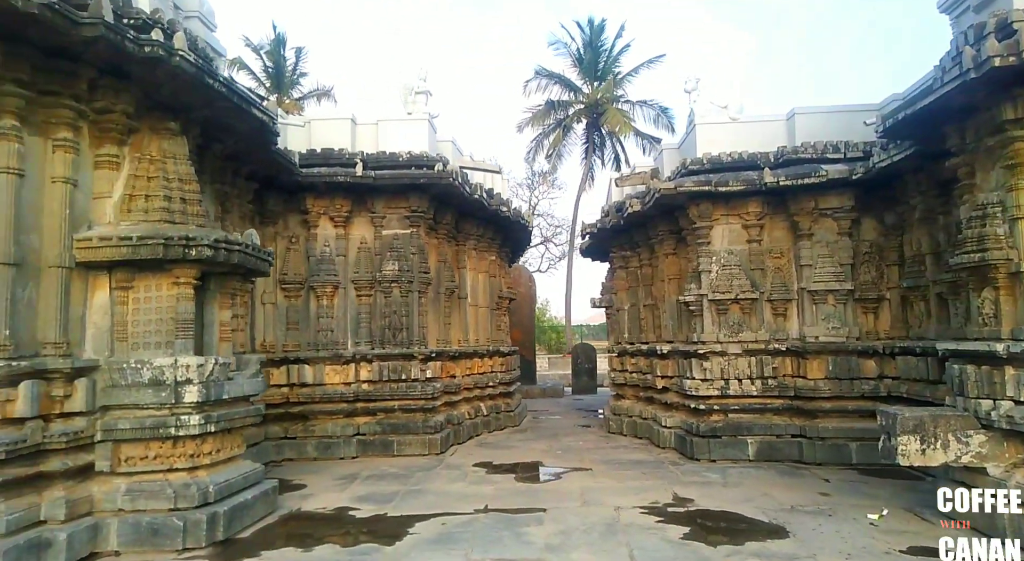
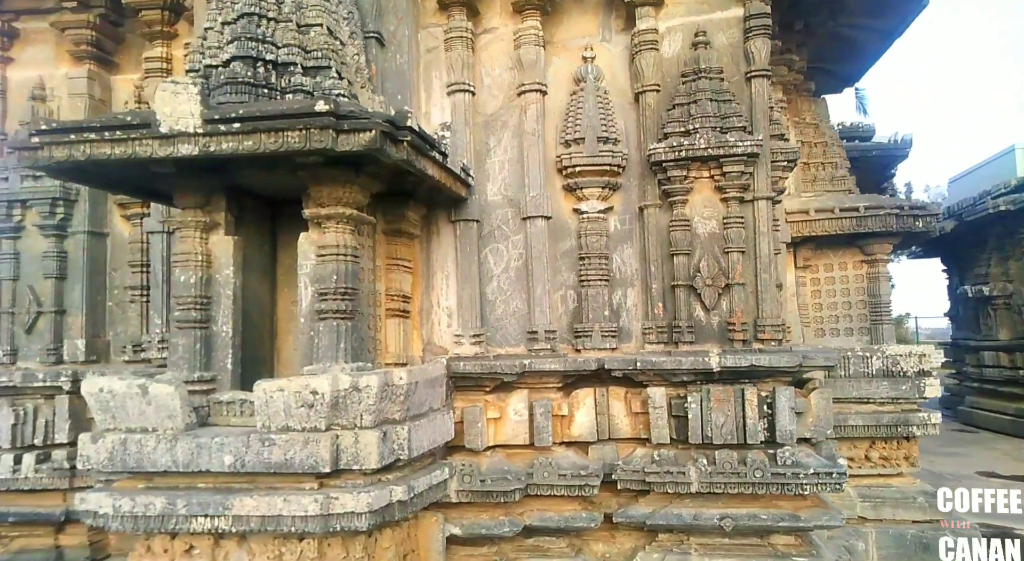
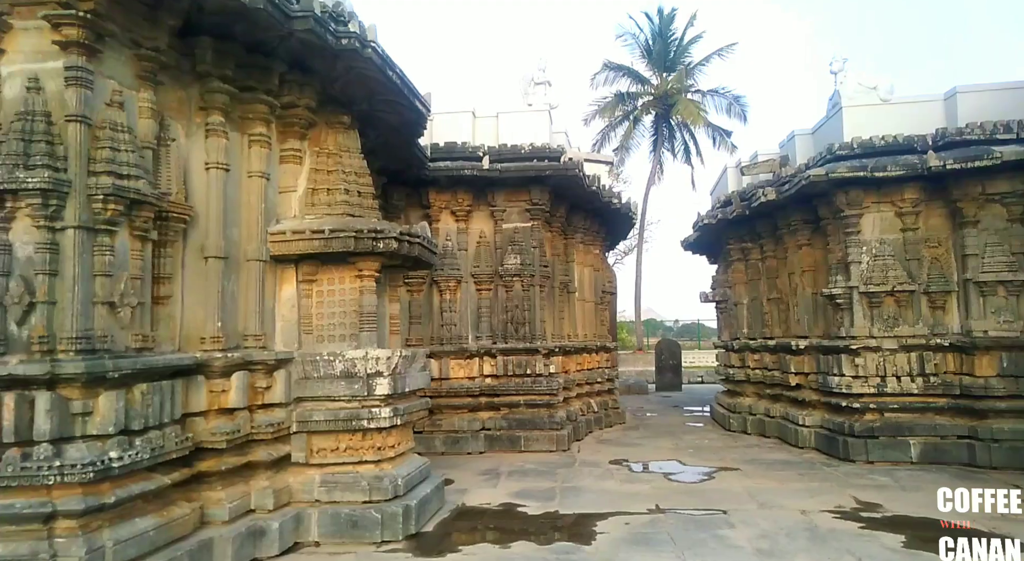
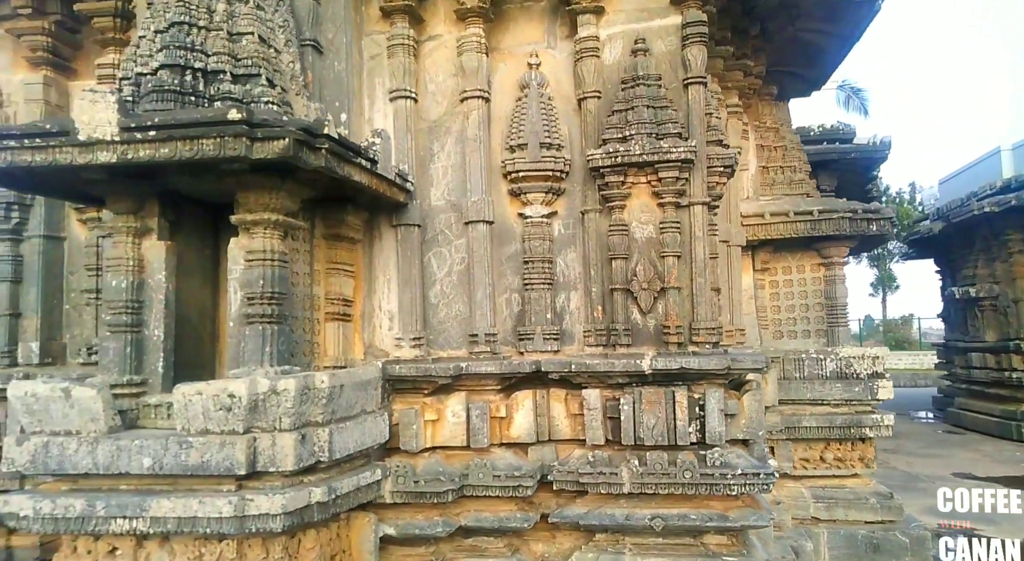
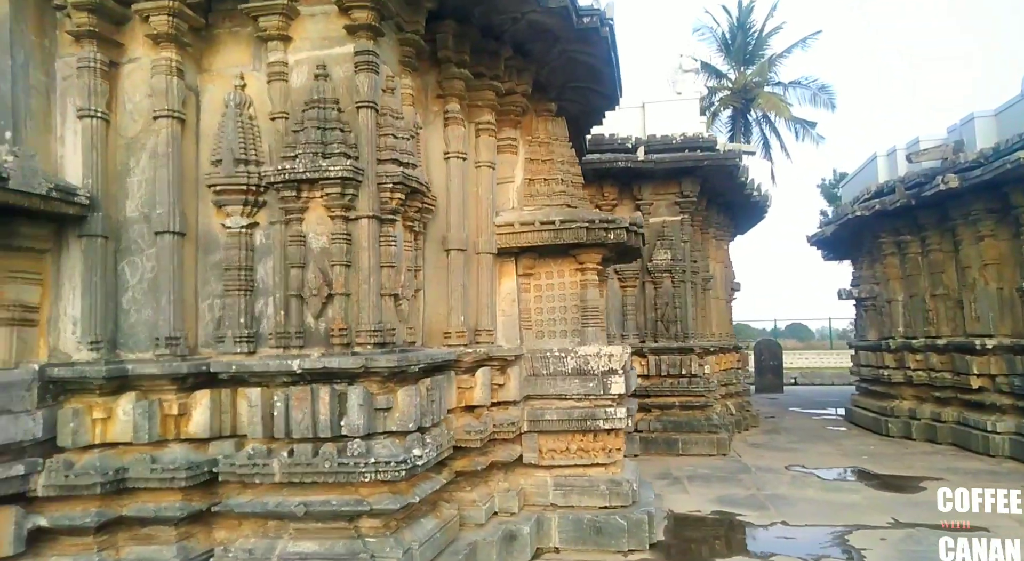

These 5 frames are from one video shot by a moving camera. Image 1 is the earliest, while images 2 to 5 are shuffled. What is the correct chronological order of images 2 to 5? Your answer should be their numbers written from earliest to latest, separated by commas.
3, 5, 4, 2
